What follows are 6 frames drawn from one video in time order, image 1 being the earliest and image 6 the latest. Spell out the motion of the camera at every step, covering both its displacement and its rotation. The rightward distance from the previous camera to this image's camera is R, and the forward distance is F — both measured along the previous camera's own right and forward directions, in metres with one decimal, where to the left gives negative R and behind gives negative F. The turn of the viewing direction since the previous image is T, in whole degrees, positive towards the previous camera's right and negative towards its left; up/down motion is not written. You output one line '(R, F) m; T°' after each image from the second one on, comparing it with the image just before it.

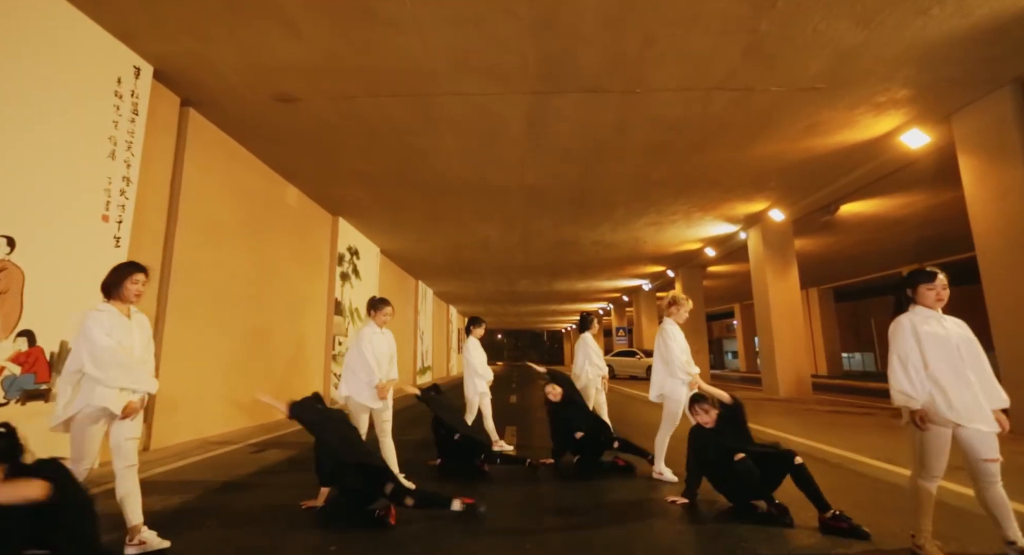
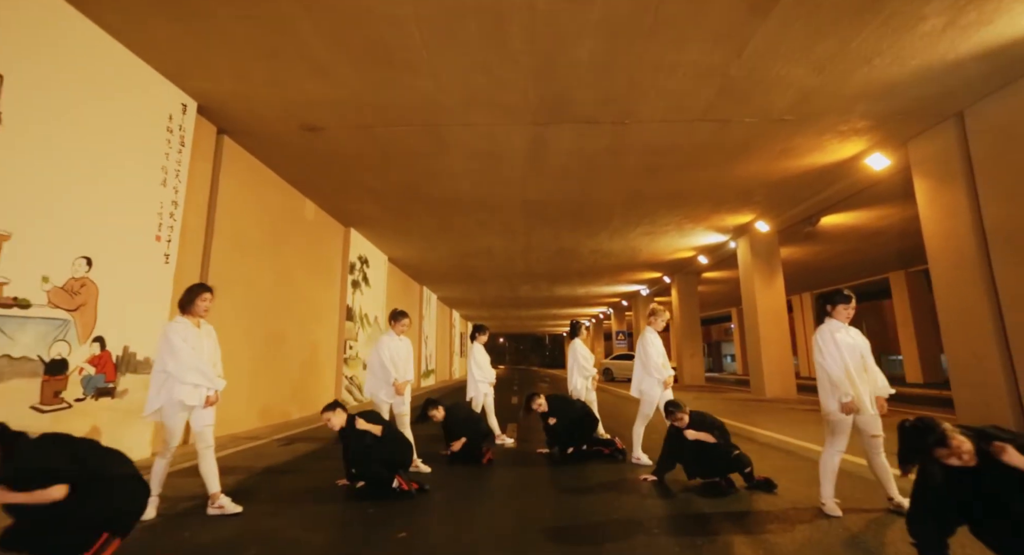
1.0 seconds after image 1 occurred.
(0.0, -0.8) m; 0°
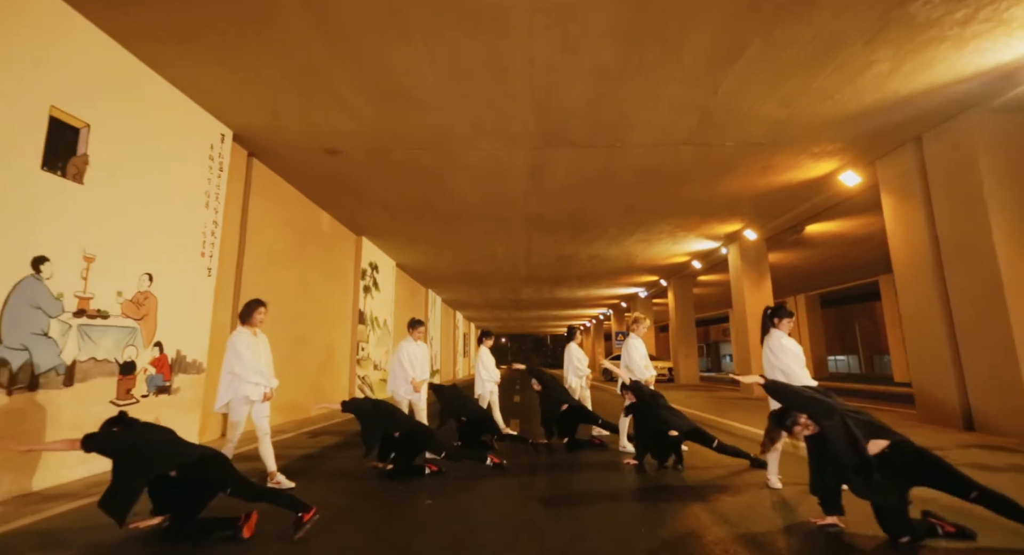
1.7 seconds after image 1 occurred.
(0.0, -0.8) m; 0°
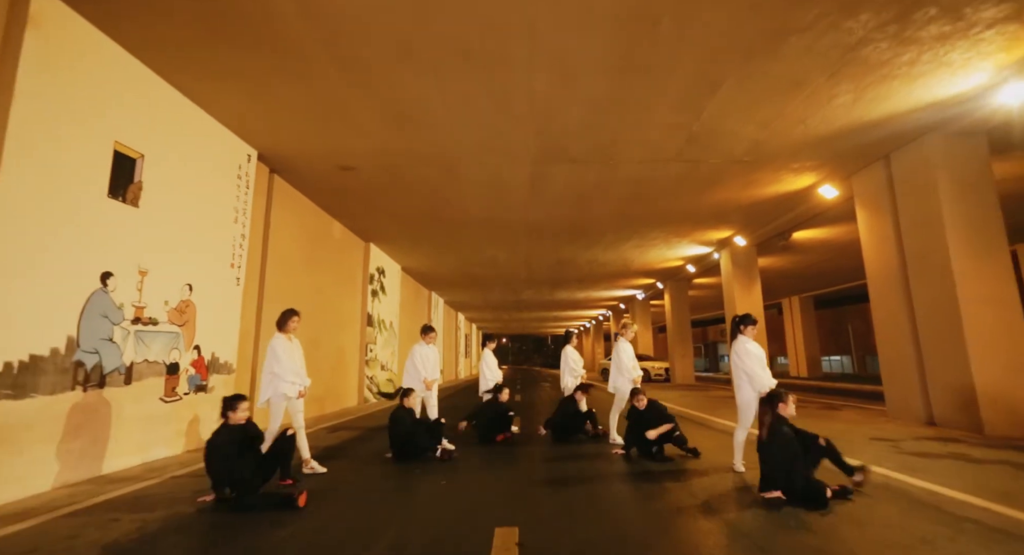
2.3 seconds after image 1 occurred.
(0.0, -0.7) m; 0°
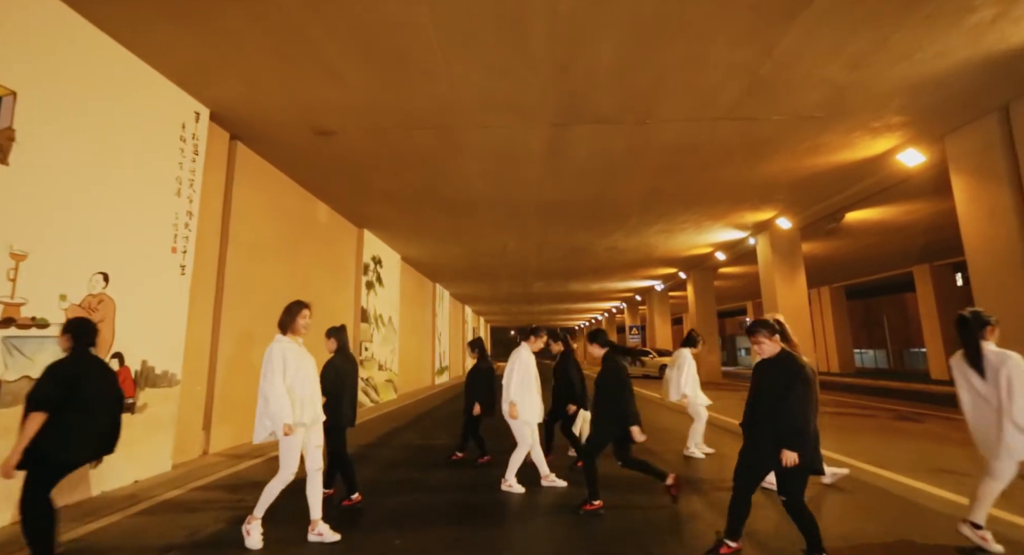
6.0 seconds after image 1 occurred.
(-0.1, +1.6) m; -1°
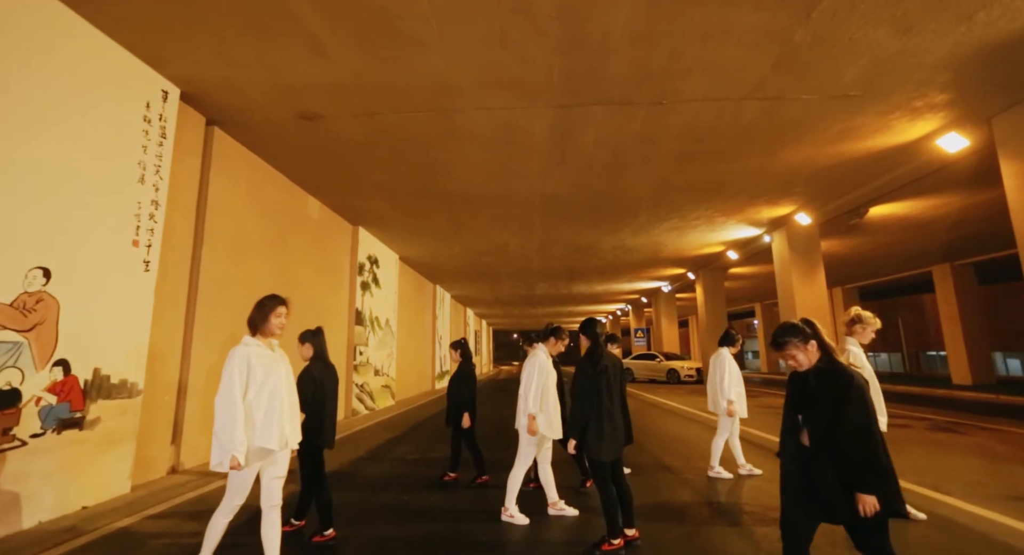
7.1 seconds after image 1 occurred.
(0.0, +0.7) m; 0°
